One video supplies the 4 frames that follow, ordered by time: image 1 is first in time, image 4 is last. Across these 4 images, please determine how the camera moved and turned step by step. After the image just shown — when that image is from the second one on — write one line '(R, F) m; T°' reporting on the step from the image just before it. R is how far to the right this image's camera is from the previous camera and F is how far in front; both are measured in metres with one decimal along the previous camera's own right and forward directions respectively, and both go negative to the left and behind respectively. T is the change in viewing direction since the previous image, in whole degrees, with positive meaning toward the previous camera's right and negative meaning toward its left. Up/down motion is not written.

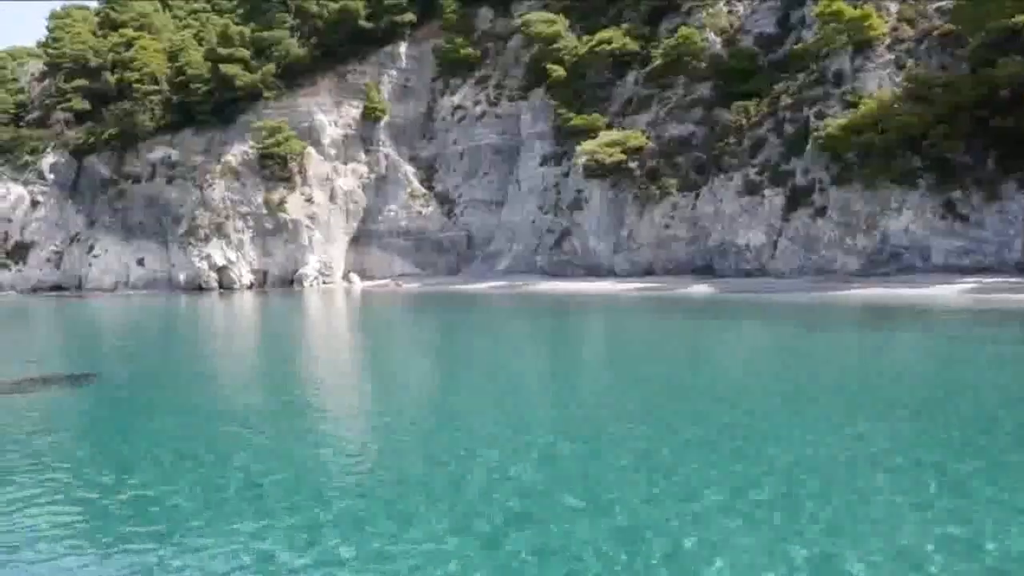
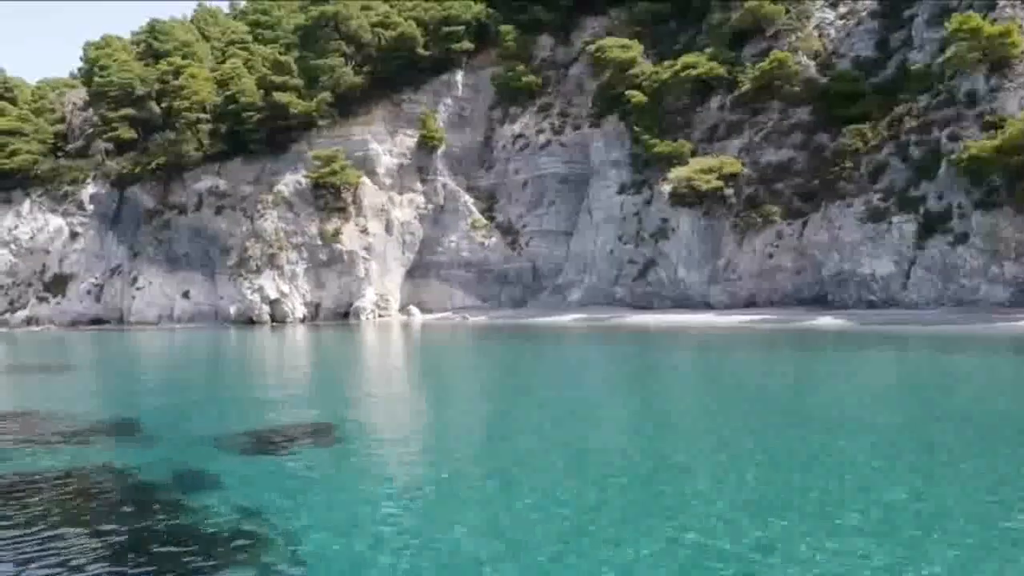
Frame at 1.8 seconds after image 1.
(-4.5, +2.1) m; 0°
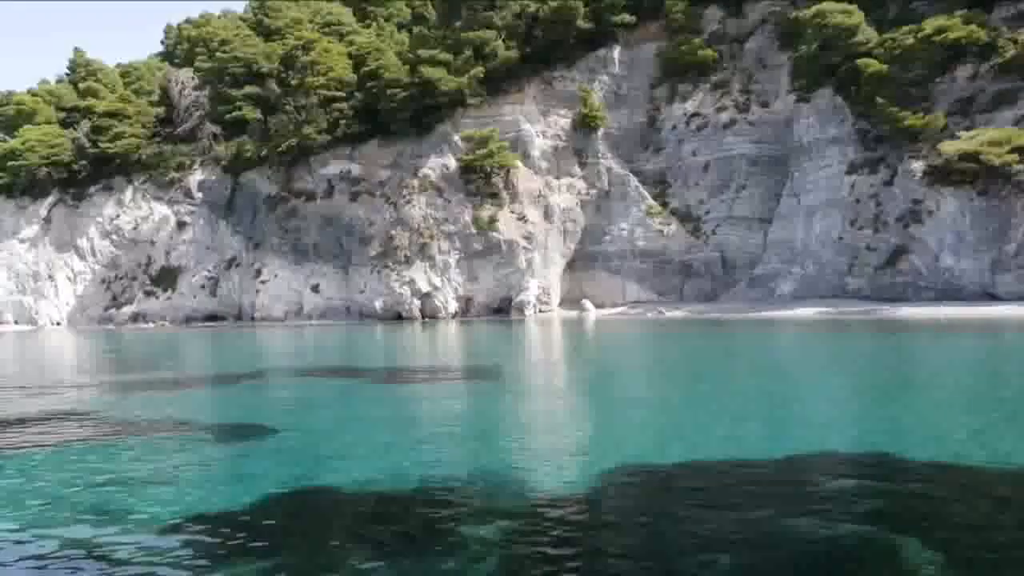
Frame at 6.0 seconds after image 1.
(-11.4, +5.0) m; 0°
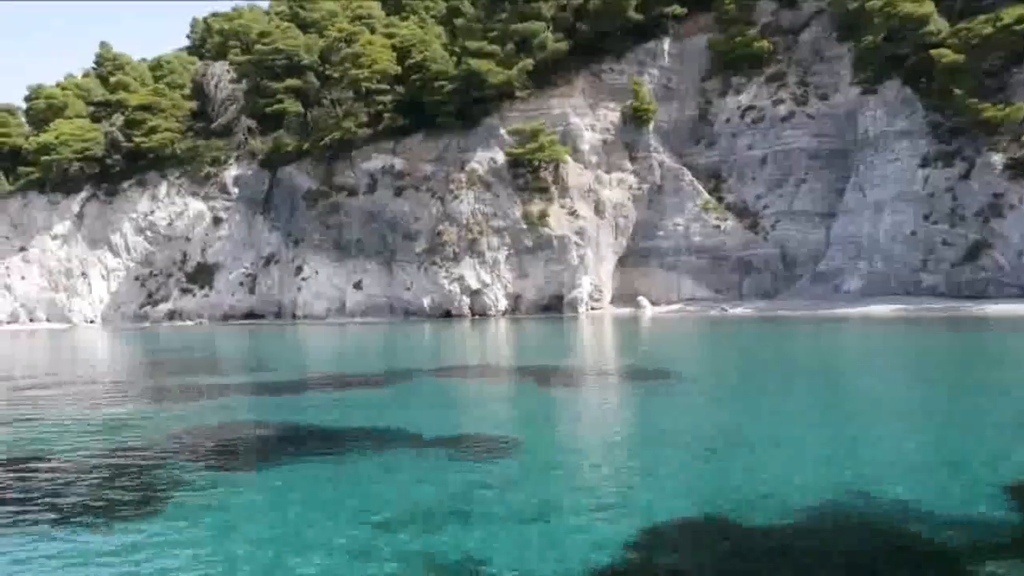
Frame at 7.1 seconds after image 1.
(-3.3, +1.1) m; 0°
